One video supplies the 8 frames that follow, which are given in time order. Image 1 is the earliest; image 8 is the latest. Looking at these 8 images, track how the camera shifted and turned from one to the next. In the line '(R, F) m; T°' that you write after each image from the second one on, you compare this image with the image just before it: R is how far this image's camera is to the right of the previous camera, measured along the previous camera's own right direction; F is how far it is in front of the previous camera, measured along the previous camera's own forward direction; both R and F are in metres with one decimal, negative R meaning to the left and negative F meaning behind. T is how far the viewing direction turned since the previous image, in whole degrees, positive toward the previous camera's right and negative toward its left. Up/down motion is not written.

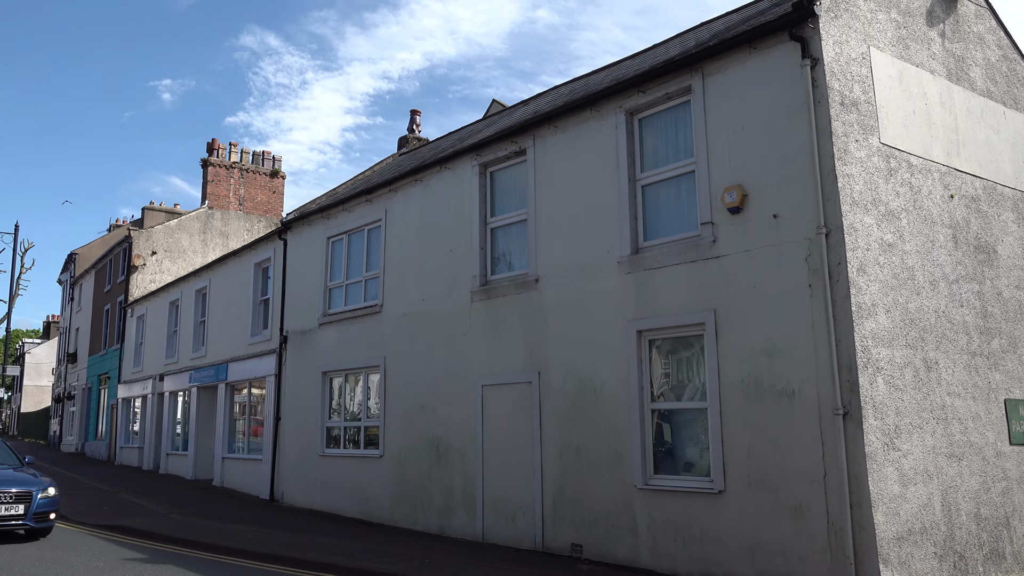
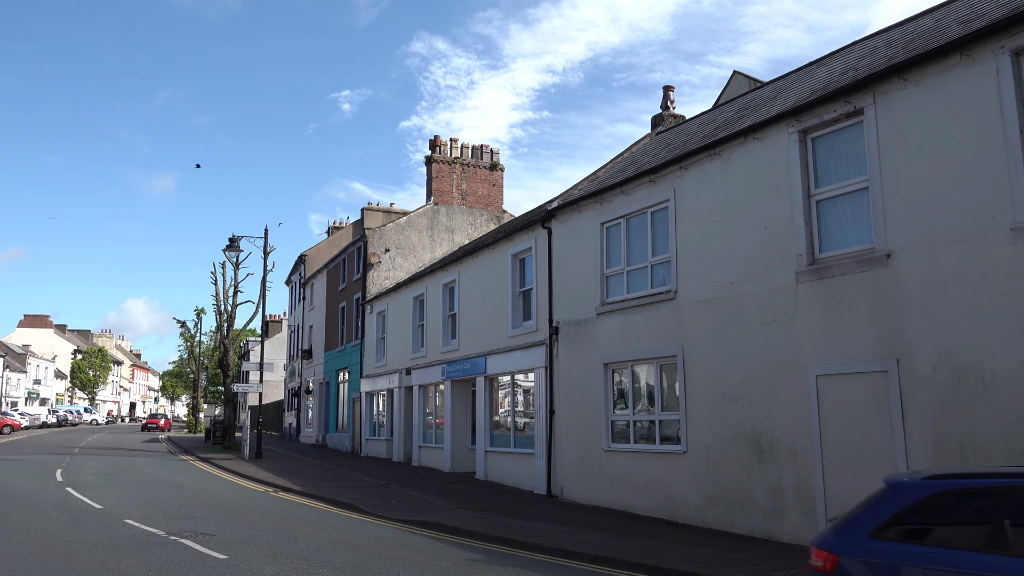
(-1.8, +0.6) m; -12°
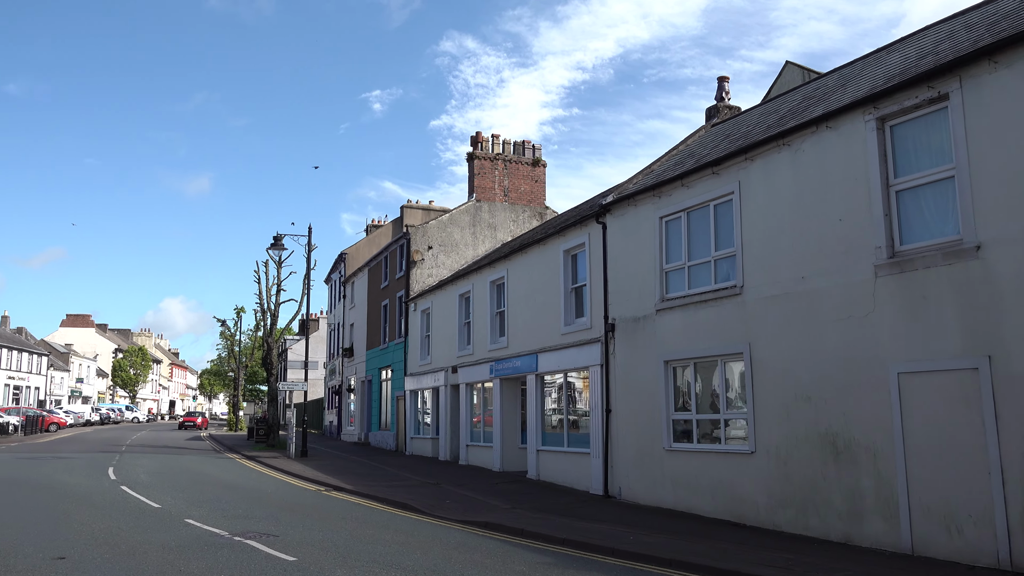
(-0.4, +0.3) m; -2°
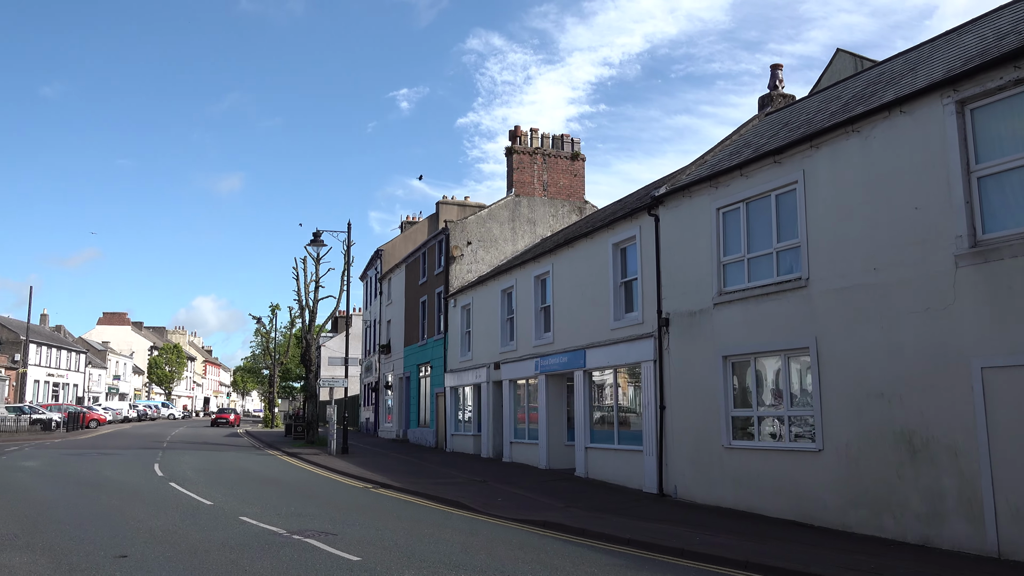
(-0.4, +0.3) m; -2°
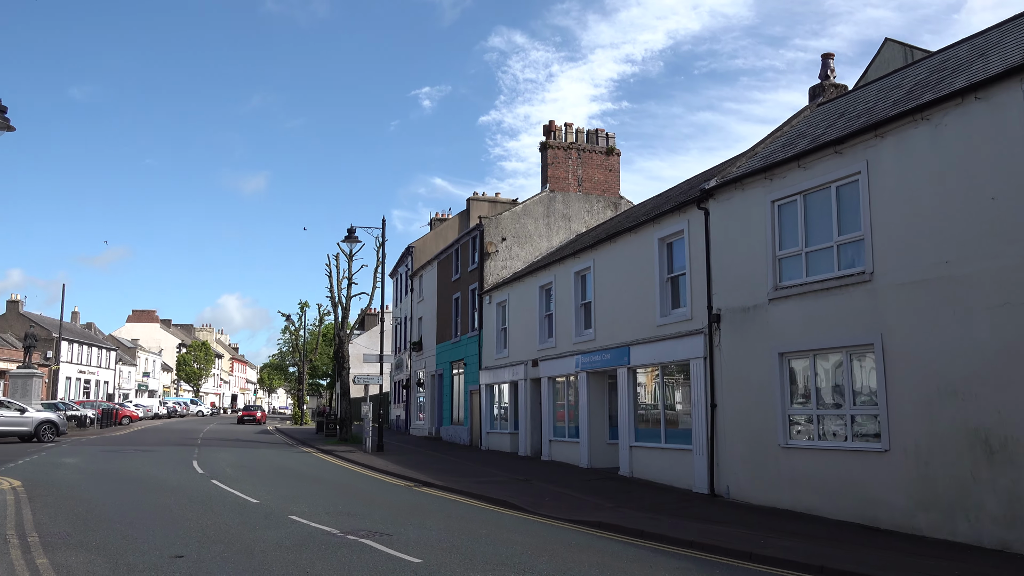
(-0.4, +0.3) m; -2°
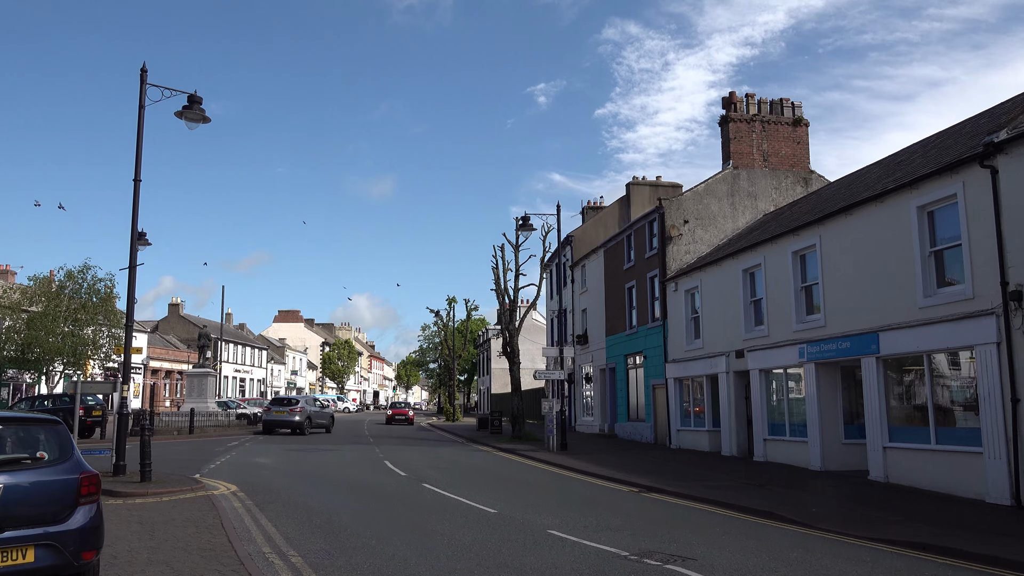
(-1.8, +1.4) m; -8°
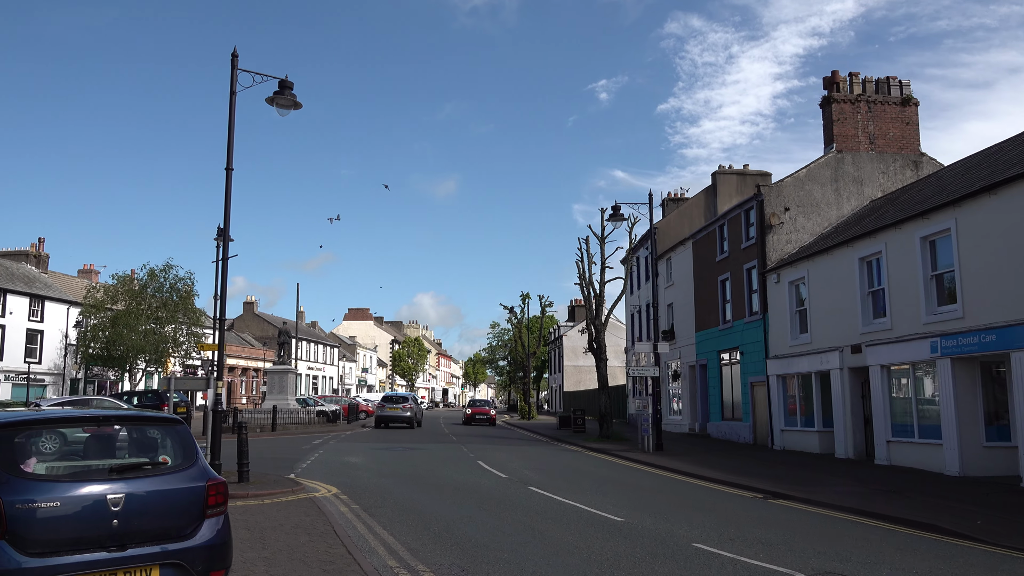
(-0.8, +0.9) m; -4°
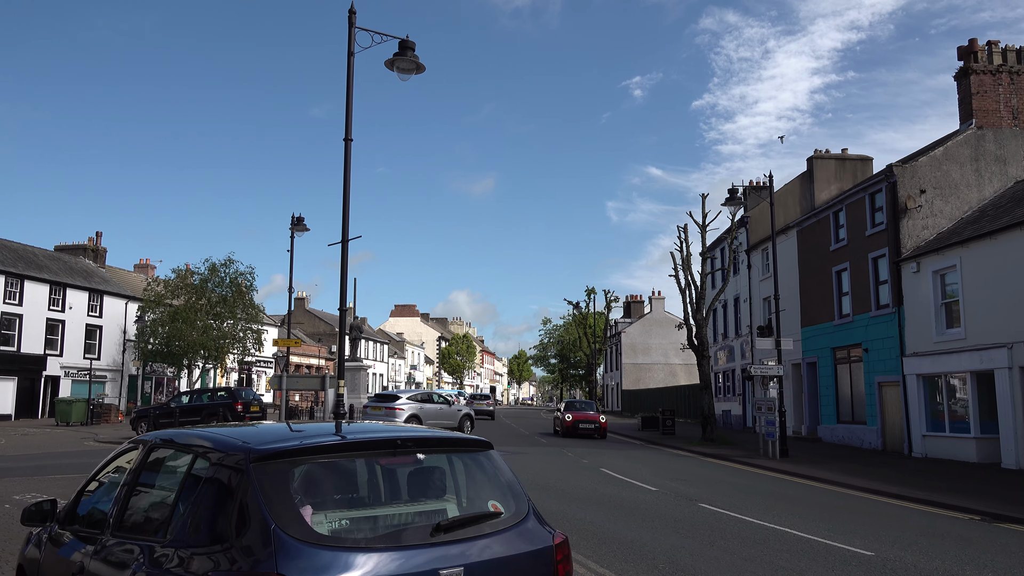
(-1.8, +1.8) m; -2°
